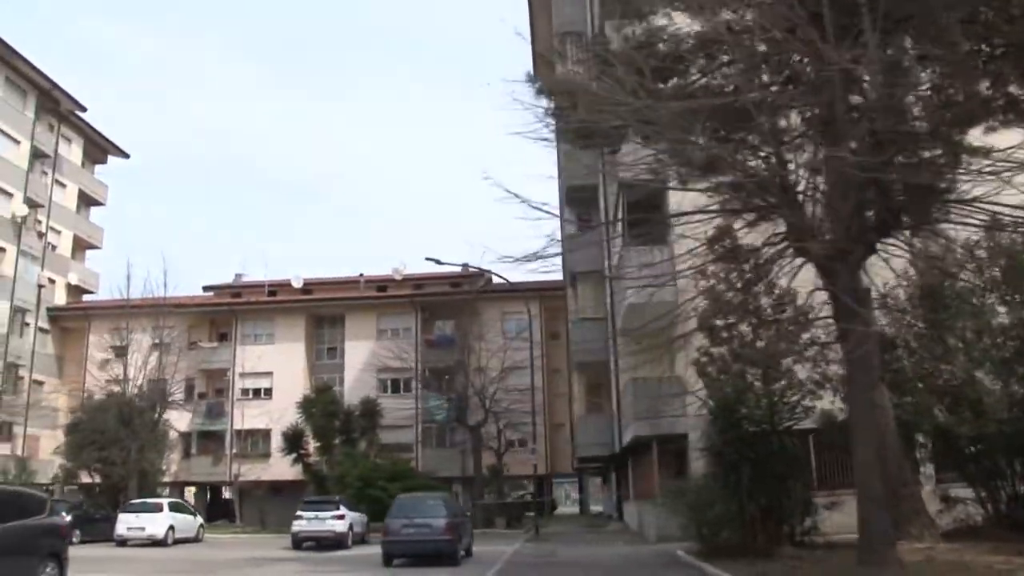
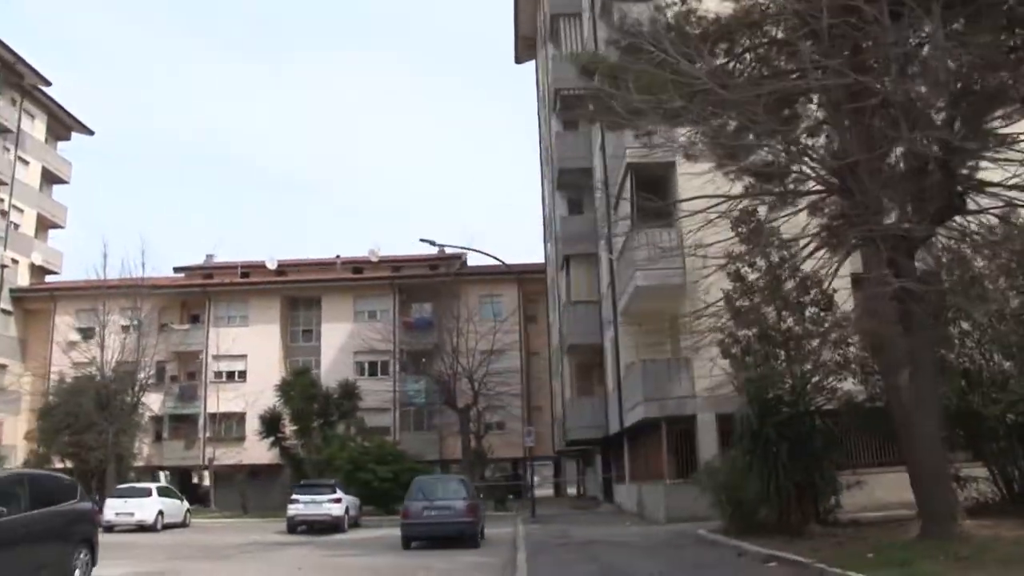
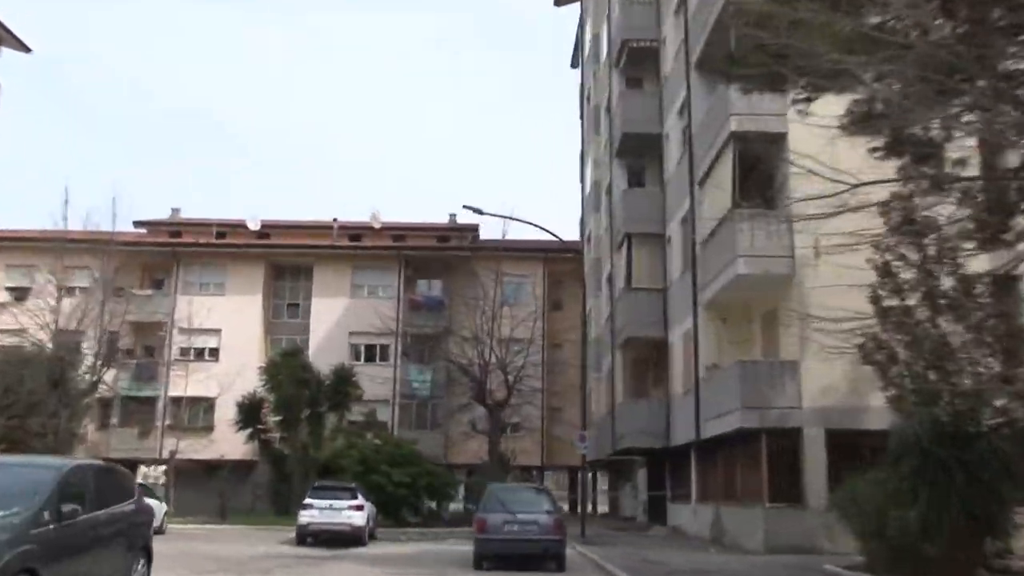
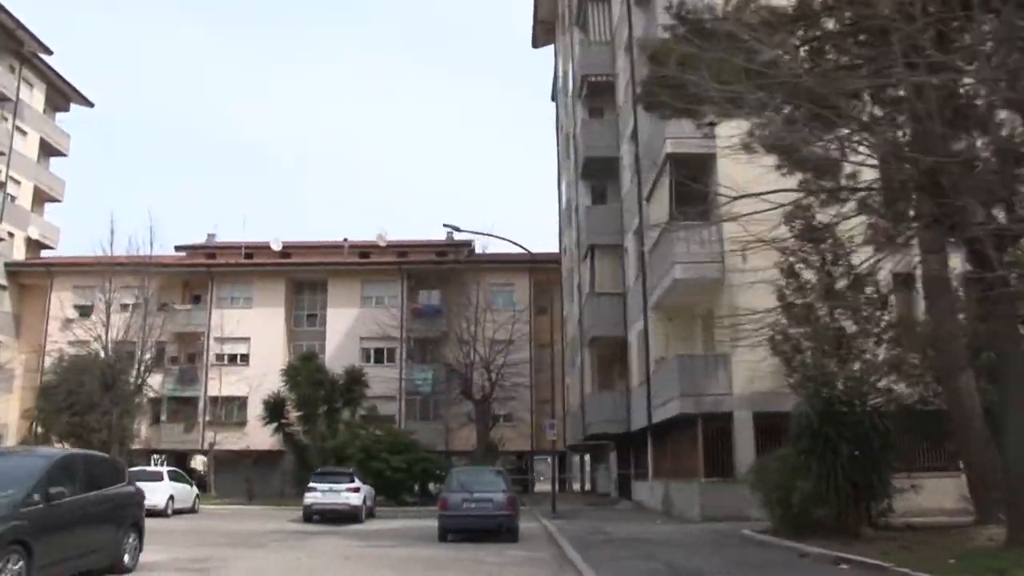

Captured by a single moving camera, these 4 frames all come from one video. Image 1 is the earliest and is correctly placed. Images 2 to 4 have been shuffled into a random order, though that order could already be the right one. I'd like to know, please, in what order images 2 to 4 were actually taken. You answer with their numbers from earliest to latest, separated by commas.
2, 4, 3
